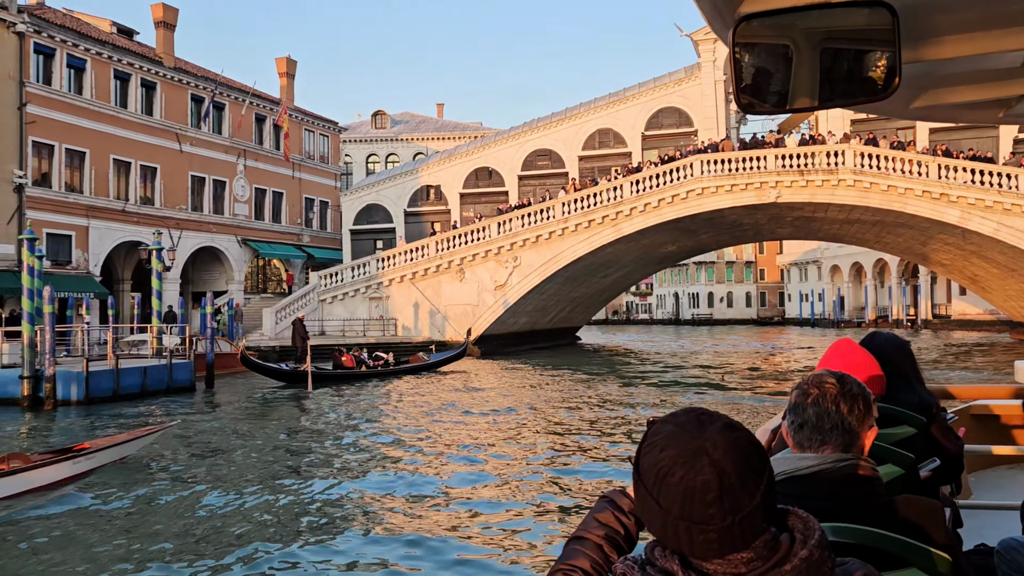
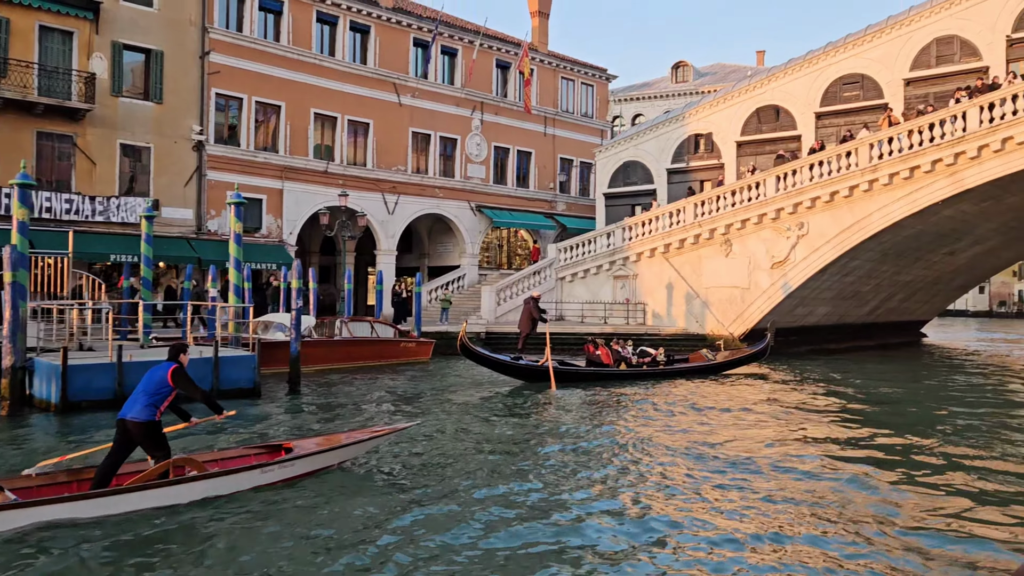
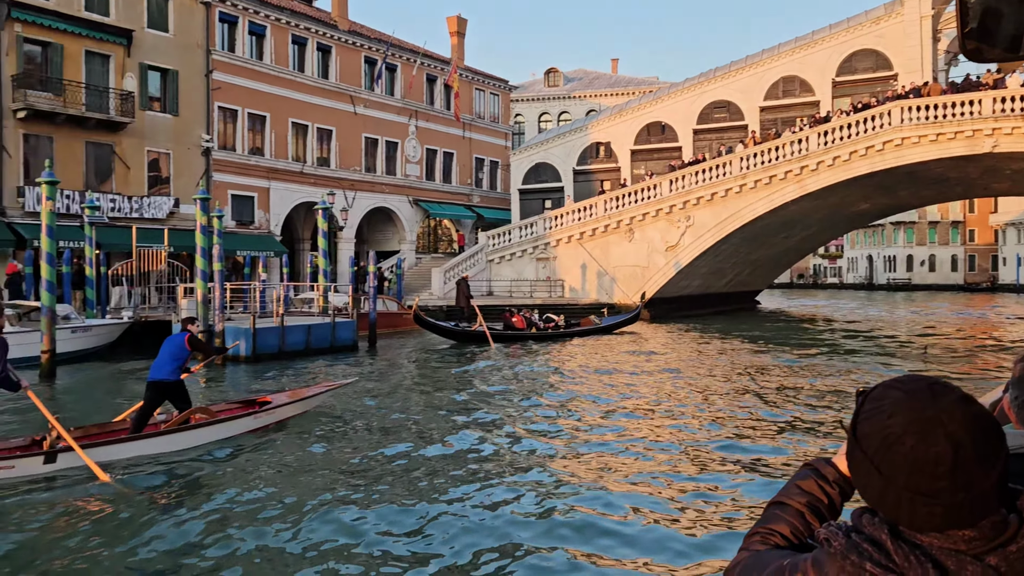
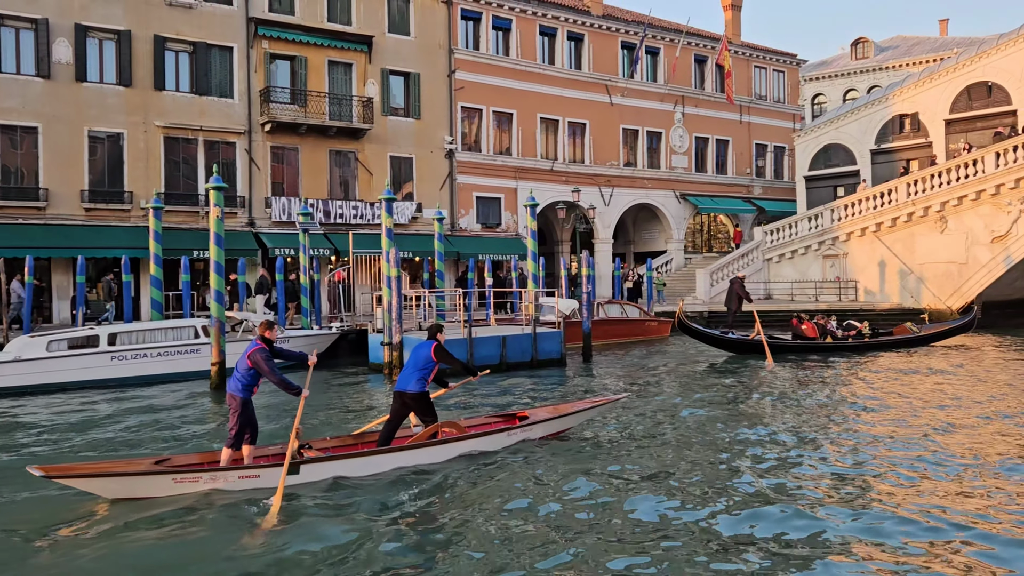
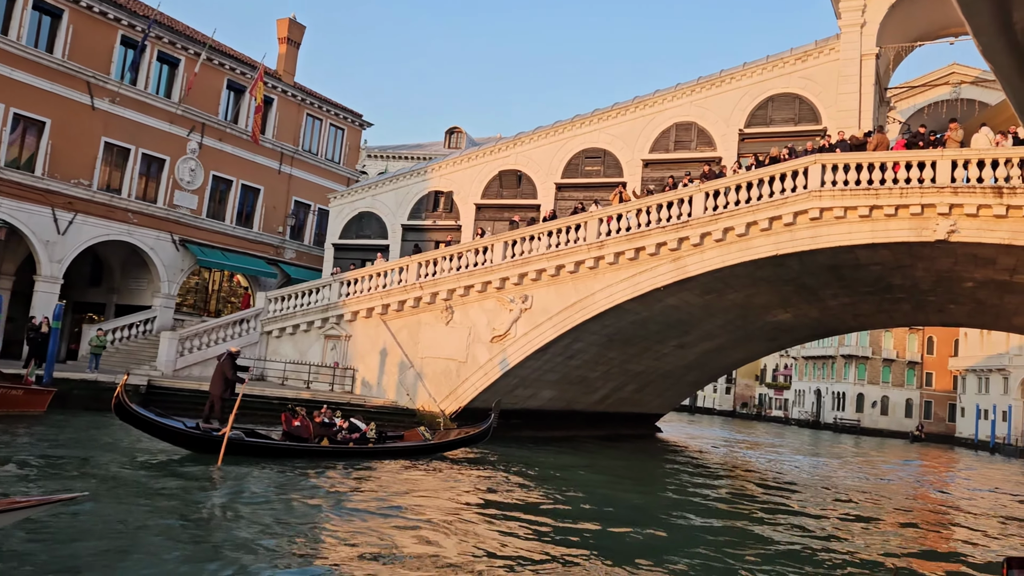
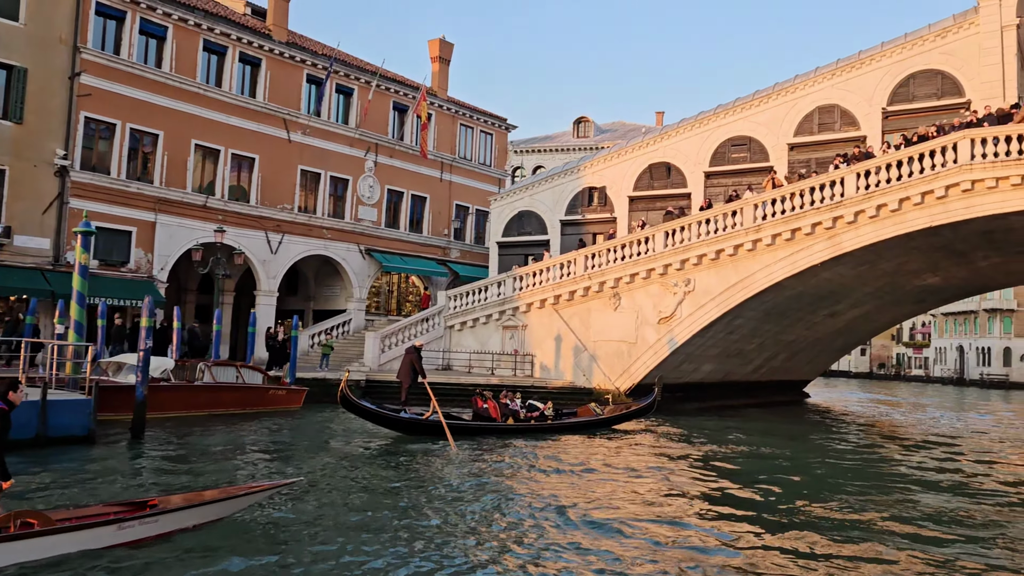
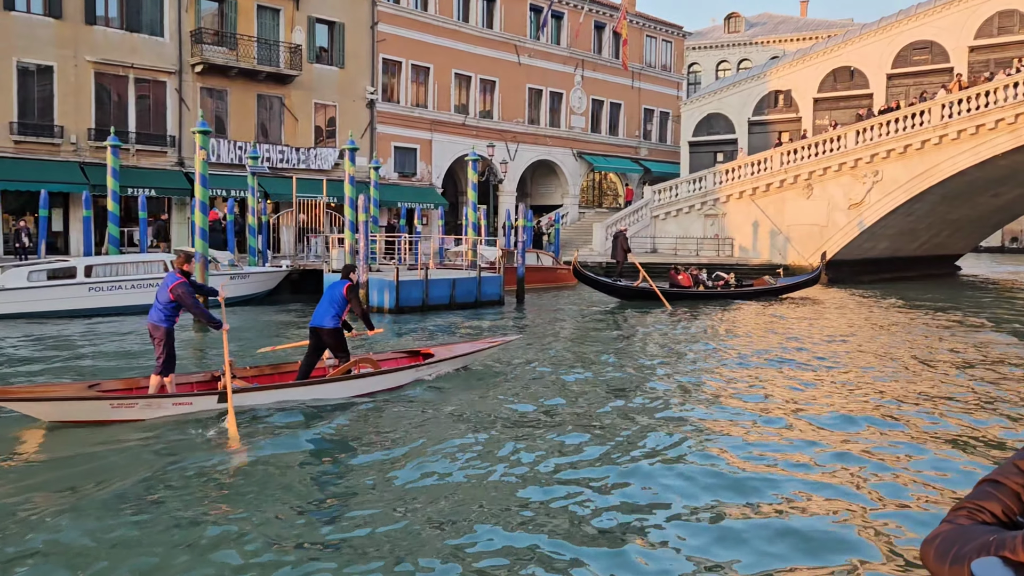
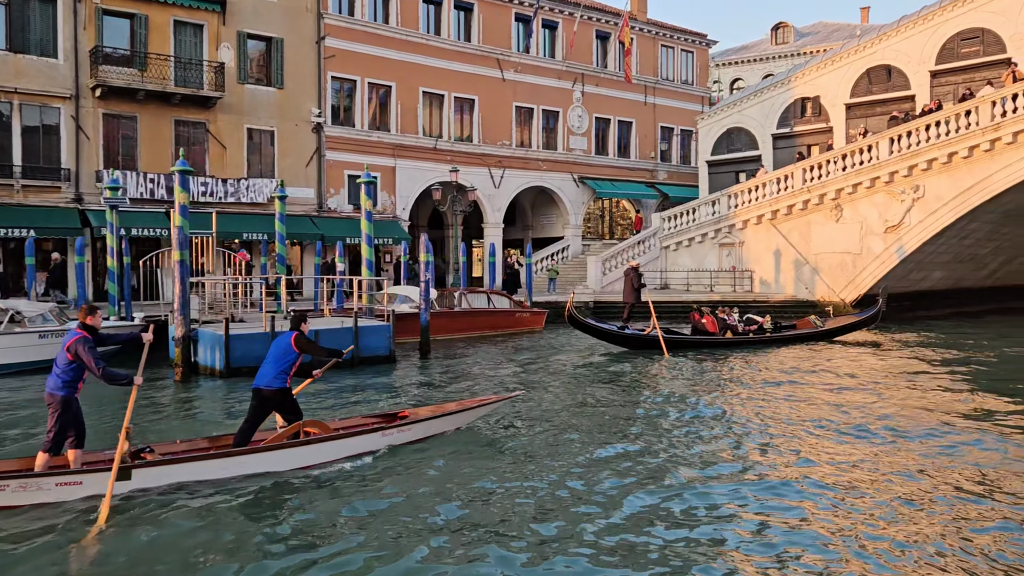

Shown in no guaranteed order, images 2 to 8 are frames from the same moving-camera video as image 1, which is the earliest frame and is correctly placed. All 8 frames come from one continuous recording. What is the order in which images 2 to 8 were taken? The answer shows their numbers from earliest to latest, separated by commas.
3, 7, 4, 8, 2, 6, 5
